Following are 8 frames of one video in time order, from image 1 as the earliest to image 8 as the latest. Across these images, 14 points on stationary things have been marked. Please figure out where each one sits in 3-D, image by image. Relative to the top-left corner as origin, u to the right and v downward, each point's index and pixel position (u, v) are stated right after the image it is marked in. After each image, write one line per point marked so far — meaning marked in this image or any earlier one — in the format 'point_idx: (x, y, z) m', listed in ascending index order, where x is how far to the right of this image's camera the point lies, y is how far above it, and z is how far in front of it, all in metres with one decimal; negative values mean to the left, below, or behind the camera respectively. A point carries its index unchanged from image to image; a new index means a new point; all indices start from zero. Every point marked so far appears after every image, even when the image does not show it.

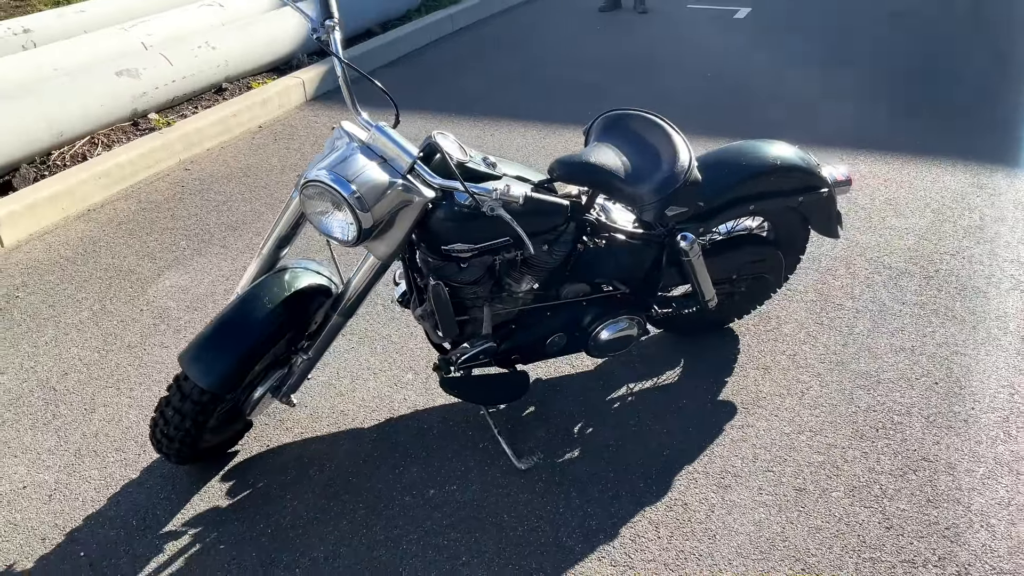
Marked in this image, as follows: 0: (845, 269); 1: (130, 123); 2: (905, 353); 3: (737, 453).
0: (+1.5, +0.1, +4.1) m
1: (-2.3, +1.0, +5.7) m
2: (+1.5, -0.2, +3.5) m
3: (+0.7, -0.5, +3.0) m
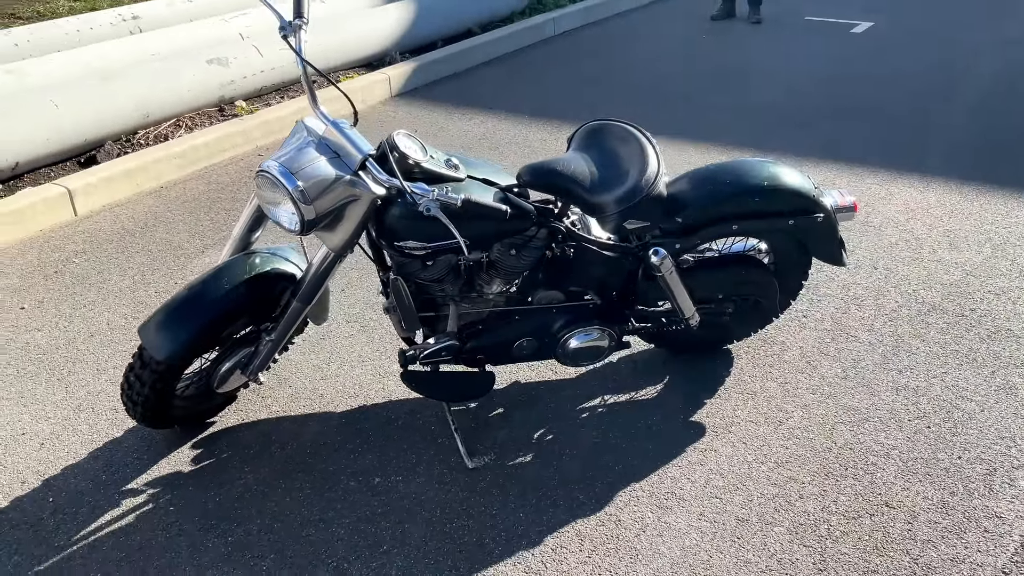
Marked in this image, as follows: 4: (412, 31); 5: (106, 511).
0: (+1.5, 0.0, +4.0) m
1: (-1.9, +1.2, +6.0) m
2: (+1.4, -0.4, +3.3) m
3: (+0.6, -0.6, +2.9) m
4: (-0.8, +2.1, +7.6) m
5: (-1.2, -0.7, +2.8) m
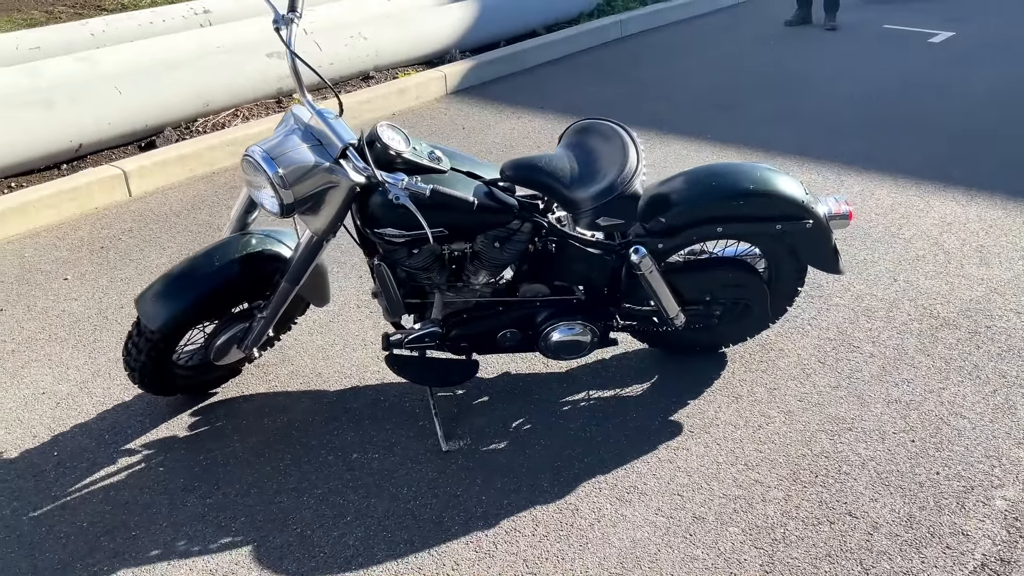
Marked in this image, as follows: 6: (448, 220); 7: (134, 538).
0: (+1.6, -0.1, +3.9) m
1: (-1.6, +1.3, +6.3) m
2: (+1.3, -0.4, +3.3) m
3: (+0.5, -0.6, +3.0) m
4: (-0.3, +2.1, +7.8) m
5: (-1.3, -0.6, +3.0) m
6: (-0.2, +0.2, +2.9) m
7: (-1.1, -0.7, +2.7) m
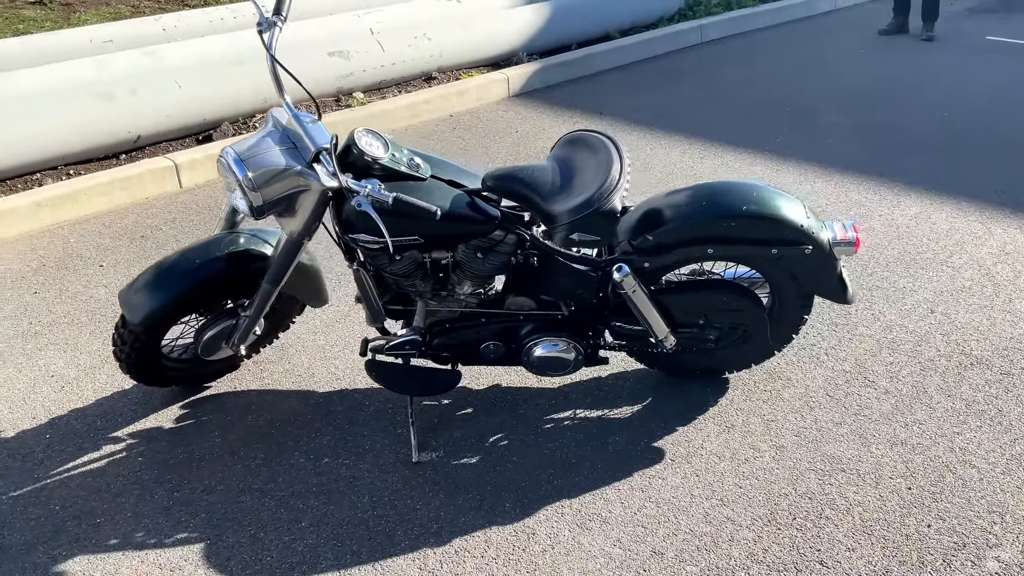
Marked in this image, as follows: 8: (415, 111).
0: (+1.6, -0.2, +3.6) m
1: (-1.2, +1.3, +6.4) m
2: (+1.3, -0.5, +3.1) m
3: (+0.3, -0.6, +2.9) m
4: (+0.3, +2.1, +7.7) m
5: (-1.4, -0.6, +3.1) m
6: (-0.3, +0.2, +2.8) m
7: (-1.2, -0.7, +2.8) m
8: (-0.7, +1.2, +6.4) m
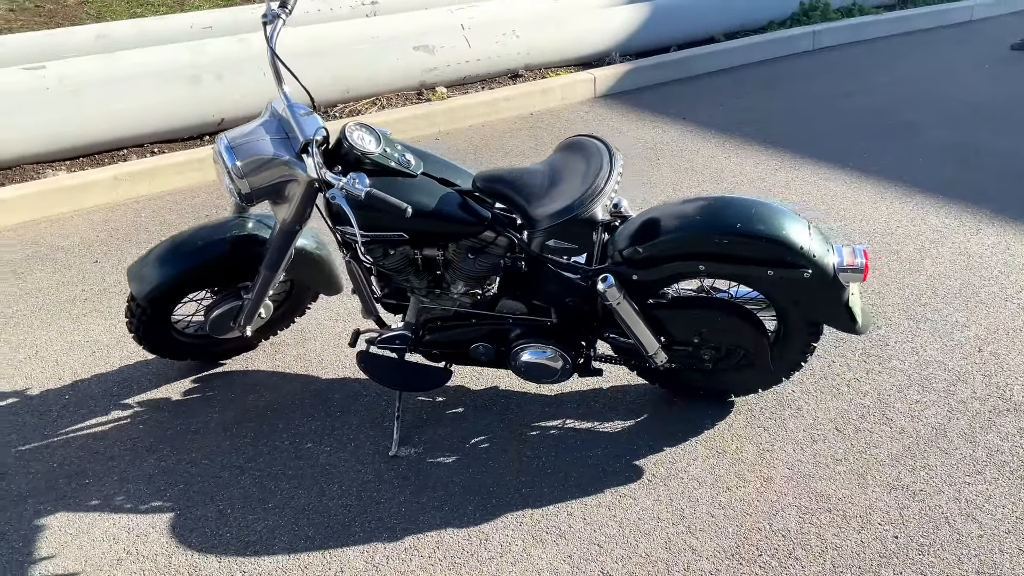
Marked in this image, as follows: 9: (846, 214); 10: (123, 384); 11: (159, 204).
0: (+1.6, -0.3, +3.4) m
1: (-0.7, +1.4, +6.5) m
2: (+1.2, -0.6, +2.9) m
3: (+0.2, -0.7, +2.8) m
4: (+1.1, +2.1, +7.6) m
5: (-1.5, -0.5, +3.3) m
6: (-0.3, +0.2, +2.8) m
7: (-1.4, -0.6, +2.9) m
8: (-0.1, +1.2, +6.4) m
9: (+1.7, +0.4, +4.9) m
10: (-1.4, -0.4, +3.5) m
11: (-1.9, +0.5, +5.1) m
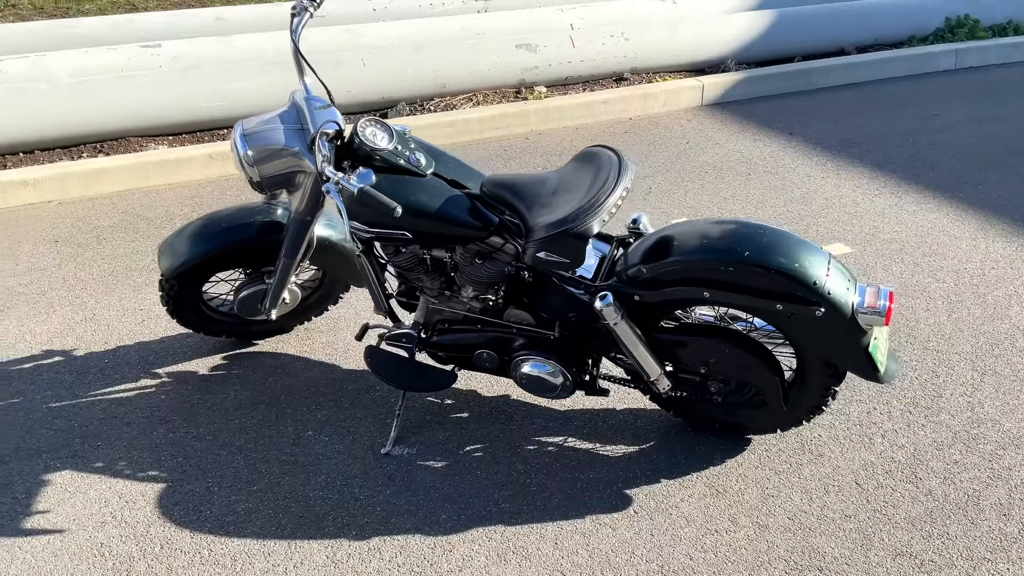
0: (+1.6, -0.5, +3.1) m
1: (0.0, +1.4, +6.5) m
2: (+1.1, -0.8, +2.6) m
3: (+0.1, -0.7, +2.7) m
4: (+2.0, +1.9, +7.2) m
5: (-1.4, -0.3, +3.5) m
6: (-0.3, +0.2, +2.8) m
7: (-1.4, -0.5, +3.1) m
8: (+0.5, +1.2, +6.3) m
9: (+2.0, +0.2, +4.5) m
10: (-1.4, -0.3, +3.6) m
11: (-1.5, +0.6, +5.3) m
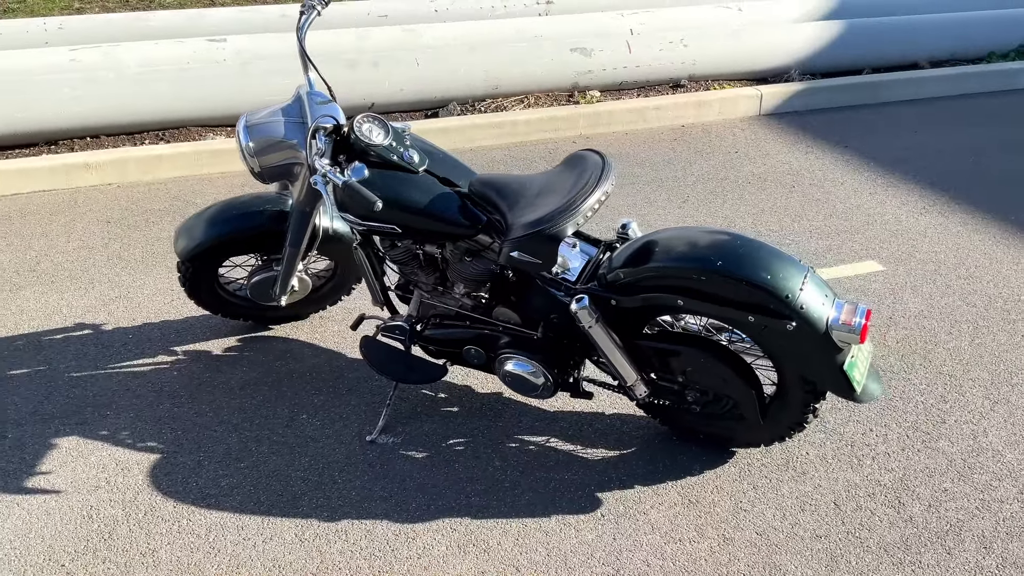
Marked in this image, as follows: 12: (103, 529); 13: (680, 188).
0: (+1.5, -0.6, +2.9) m
1: (+0.4, +1.4, +6.5) m
2: (+1.0, -0.8, +2.5) m
3: (0.0, -0.7, +2.7) m
4: (+2.4, +1.8, +7.1) m
5: (-1.4, -0.3, +3.6) m
6: (-0.4, +0.2, +2.9) m
7: (-1.4, -0.4, +3.3) m
8: (+0.9, +1.2, +6.3) m
9: (+2.1, +0.1, +4.3) m
10: (-1.4, -0.2, +3.8) m
11: (-1.3, +0.7, +5.5) m
12: (-1.2, -0.7, +2.8) m
13: (+0.9, +0.6, +5.3) m
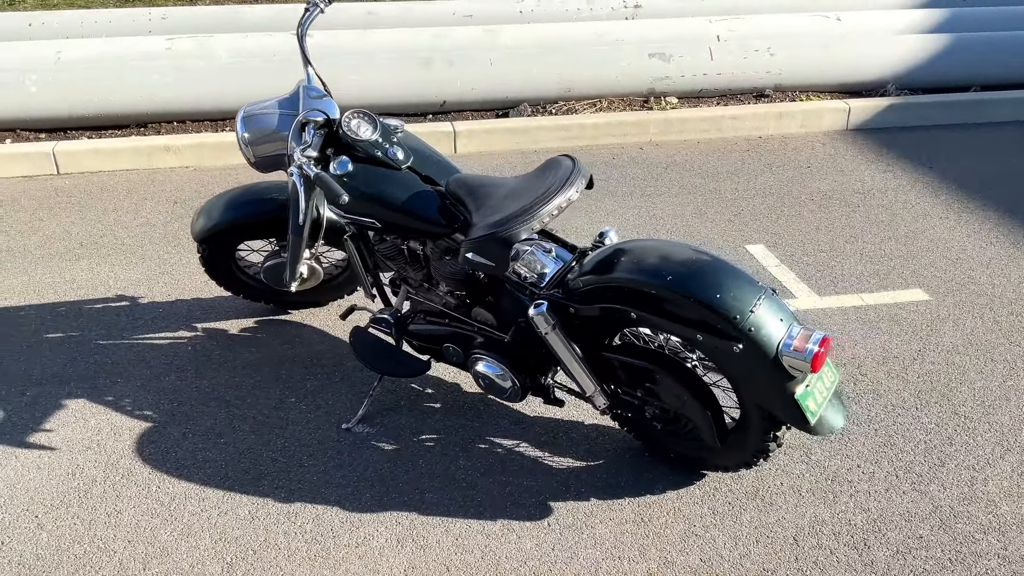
0: (+1.4, -0.7, +2.7) m
1: (+0.9, +1.3, +6.4) m
2: (+0.8, -0.9, +2.4) m
3: (-0.1, -0.7, +2.7) m
4: (+3.0, +1.6, +6.7) m
5: (-1.4, -0.2, +3.9) m
6: (-0.4, +0.2, +3.0) m
7: (-1.5, -0.4, +3.5) m
8: (+1.3, +1.1, +6.1) m
9: (+2.2, -0.1, +4.0) m
10: (-1.3, -0.1, +4.0) m
11: (-0.9, +0.7, +5.6) m
12: (-1.4, -0.6, +2.9) m
13: (+1.2, +0.5, +5.1) m
